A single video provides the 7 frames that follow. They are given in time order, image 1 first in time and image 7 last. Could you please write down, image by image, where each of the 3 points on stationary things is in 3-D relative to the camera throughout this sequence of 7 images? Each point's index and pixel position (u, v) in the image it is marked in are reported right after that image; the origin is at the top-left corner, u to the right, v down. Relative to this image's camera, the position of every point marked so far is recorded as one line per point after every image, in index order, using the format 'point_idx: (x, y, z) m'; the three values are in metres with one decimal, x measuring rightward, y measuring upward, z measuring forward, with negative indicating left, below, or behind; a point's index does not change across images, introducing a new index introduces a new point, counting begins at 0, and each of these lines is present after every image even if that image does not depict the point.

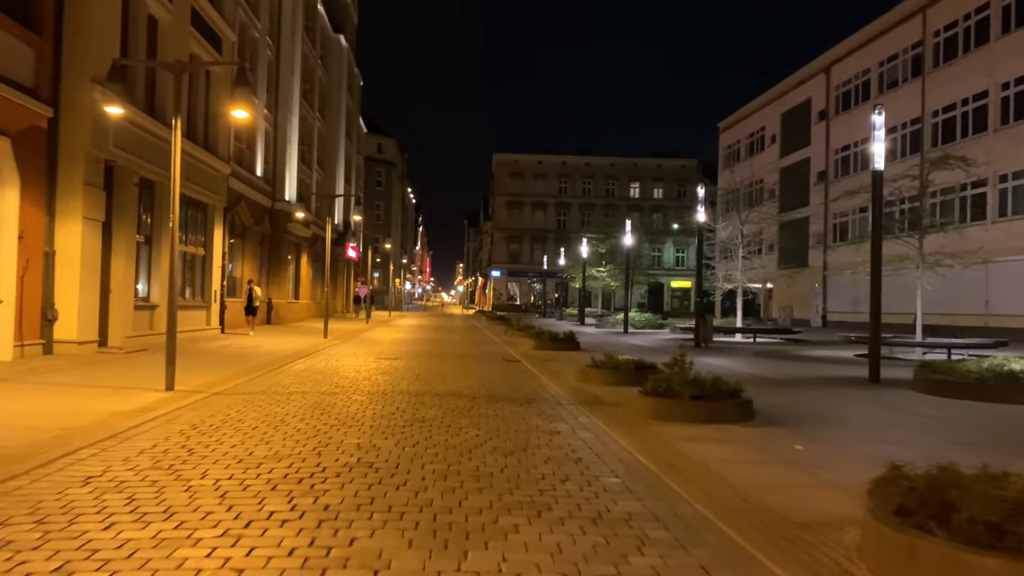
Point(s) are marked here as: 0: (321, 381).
0: (-3.6, -1.8, +15.3) m
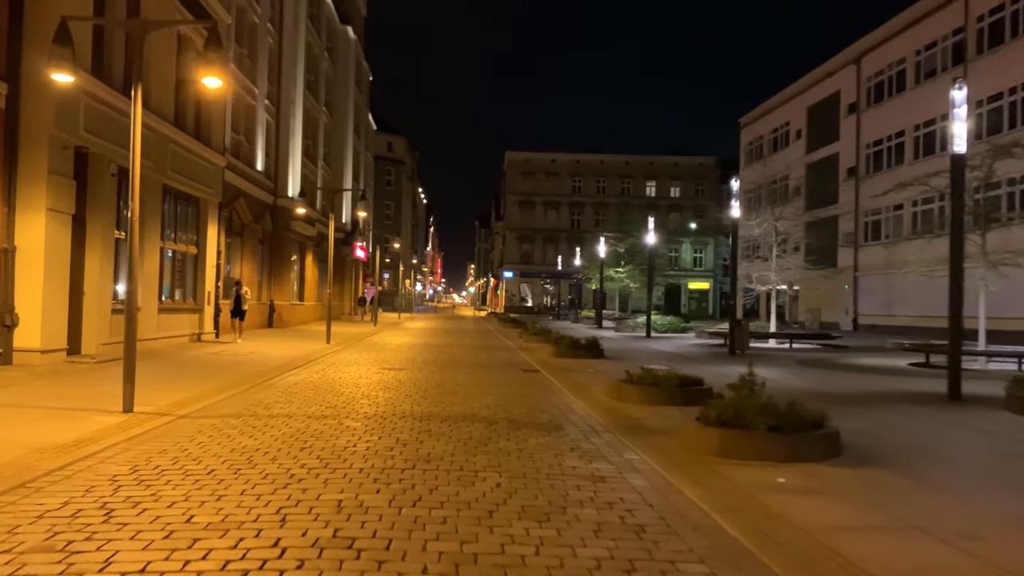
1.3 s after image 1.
0: (-3.3, -1.8, +13.0) m
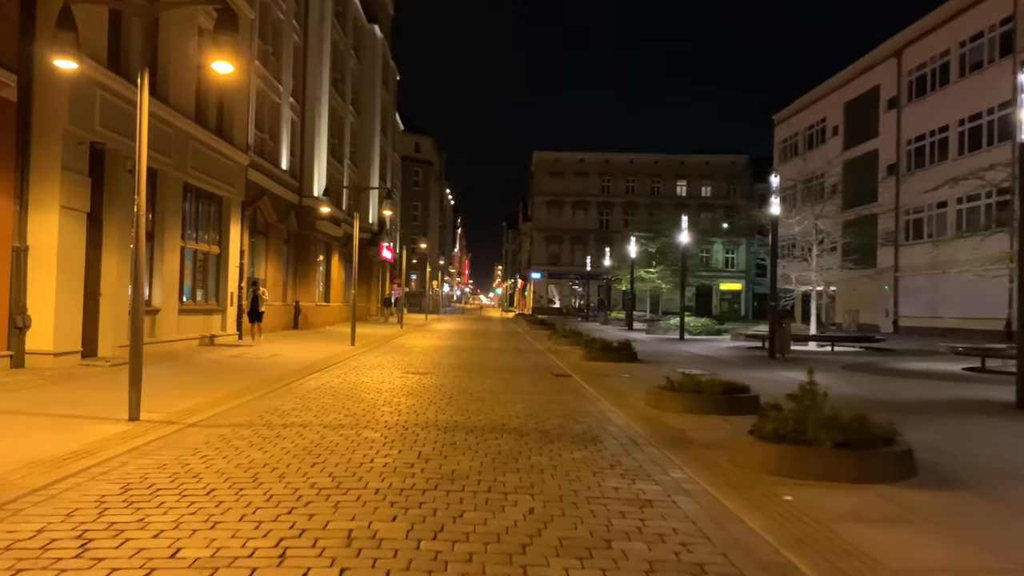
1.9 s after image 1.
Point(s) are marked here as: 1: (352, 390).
0: (-2.8, -1.8, +12.2) m
1: (-2.9, -1.8, +14.3) m
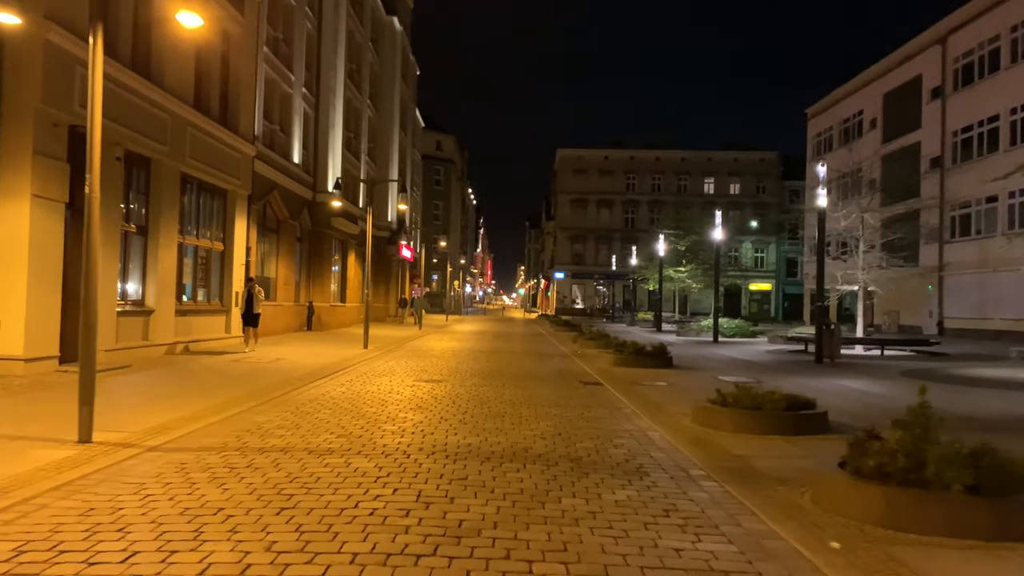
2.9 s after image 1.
0: (-2.5, -1.8, +10.4) m
1: (-2.5, -1.8, +12.6) m
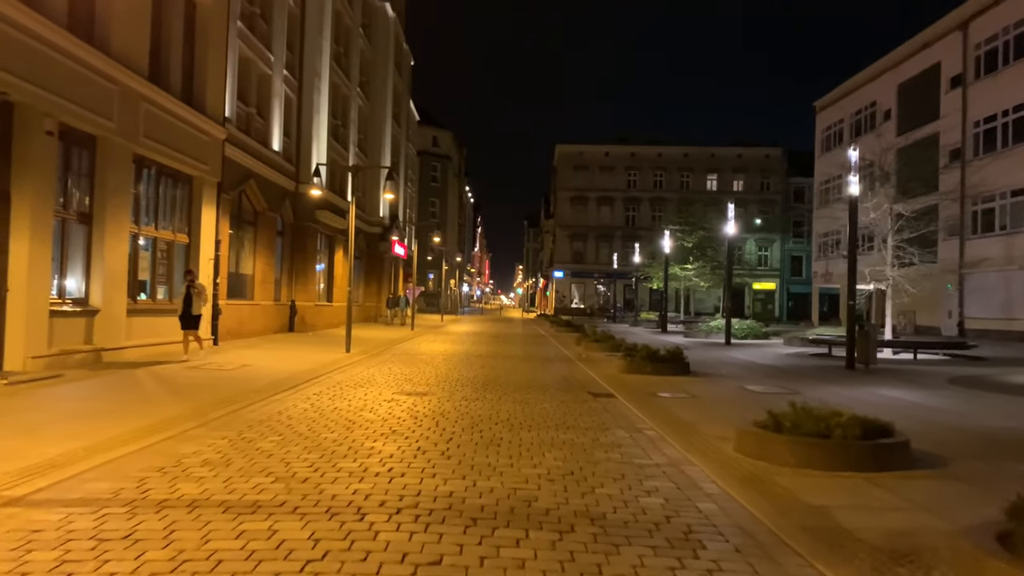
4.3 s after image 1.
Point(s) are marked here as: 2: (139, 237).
0: (-2.5, -1.7, +8.0) m
1: (-2.5, -1.7, +10.1) m
2: (-8.9, +1.2, +18.9) m
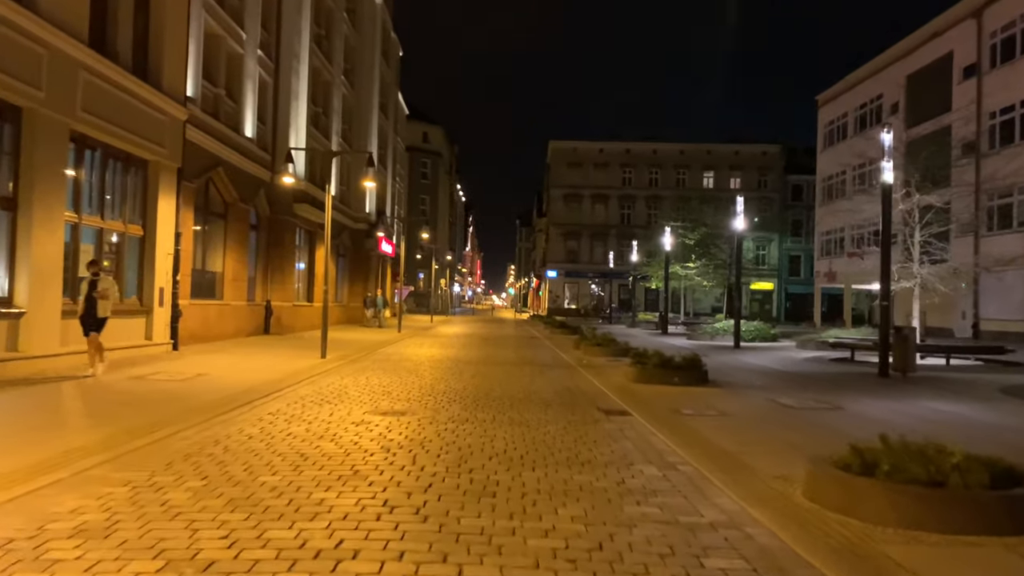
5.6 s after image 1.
0: (-2.5, -1.7, +5.7) m
1: (-2.5, -1.7, +7.8) m
2: (-9.0, +1.3, +16.5) m
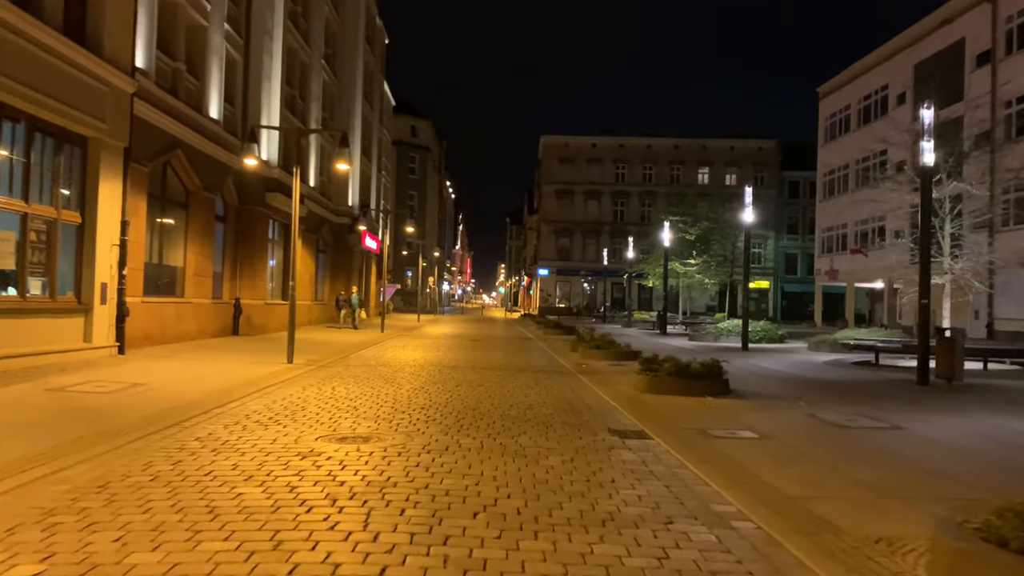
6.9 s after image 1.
0: (-2.5, -1.6, +3.3) m
1: (-2.6, -1.6, +5.4) m
2: (-9.1, +1.4, +14.1) m
